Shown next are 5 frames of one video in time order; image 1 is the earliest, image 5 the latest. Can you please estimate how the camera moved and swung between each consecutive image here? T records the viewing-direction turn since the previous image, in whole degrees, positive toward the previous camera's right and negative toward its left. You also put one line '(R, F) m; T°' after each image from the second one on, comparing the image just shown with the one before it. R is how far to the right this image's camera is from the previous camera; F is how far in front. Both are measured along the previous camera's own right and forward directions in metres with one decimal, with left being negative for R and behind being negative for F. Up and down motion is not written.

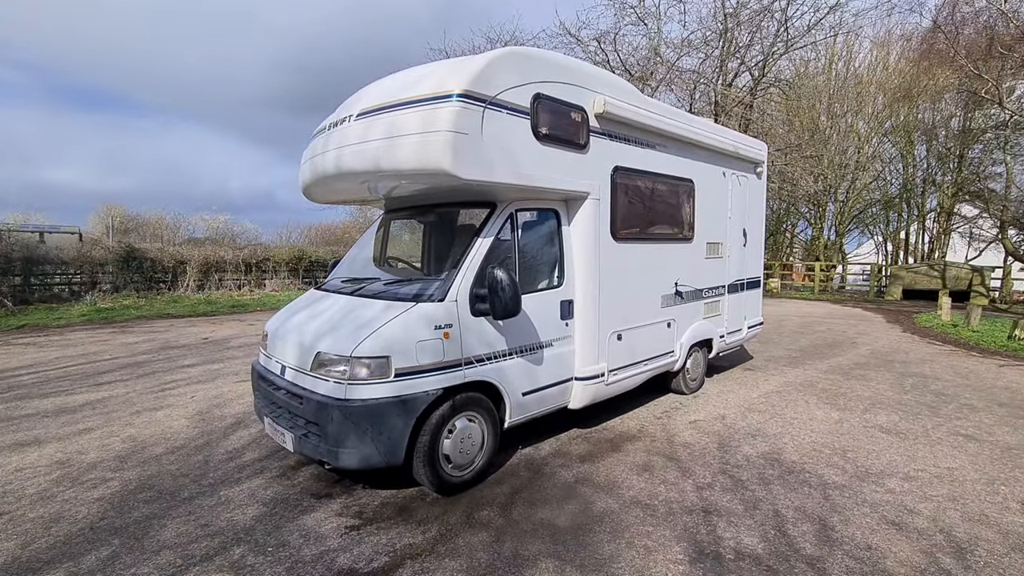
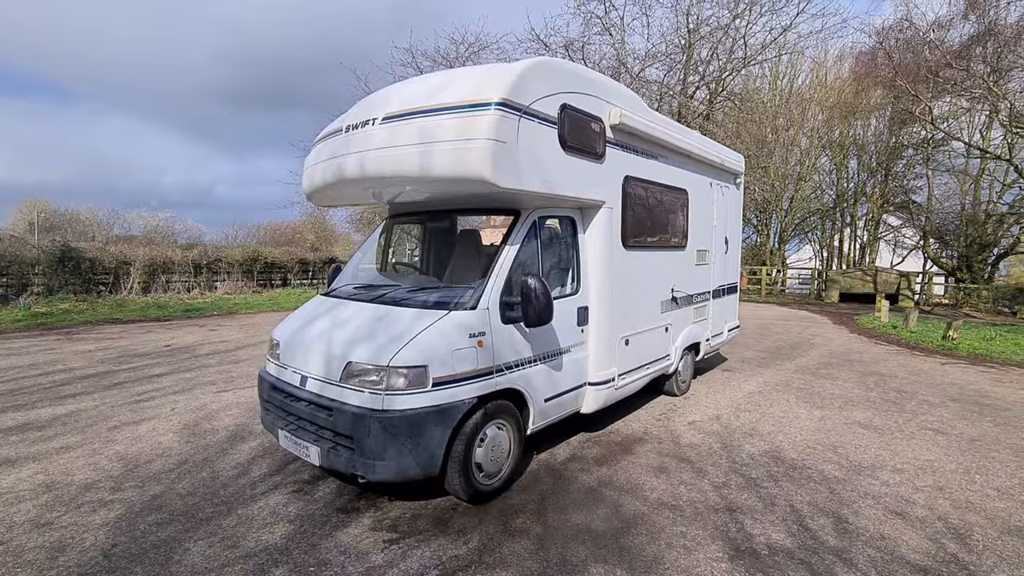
(-0.6, 0.0) m; +6°
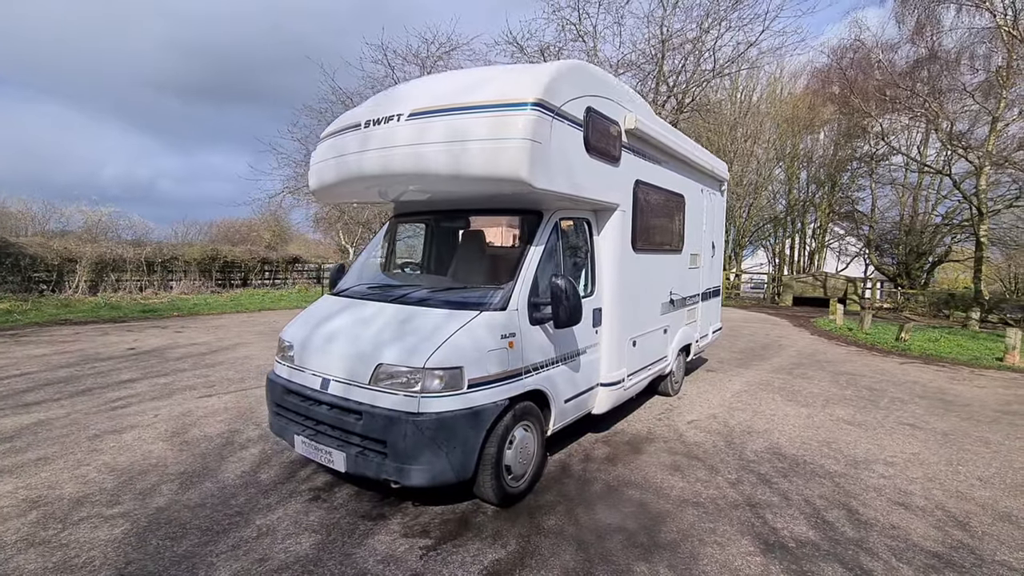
(-0.5, 0.0) m; +5°
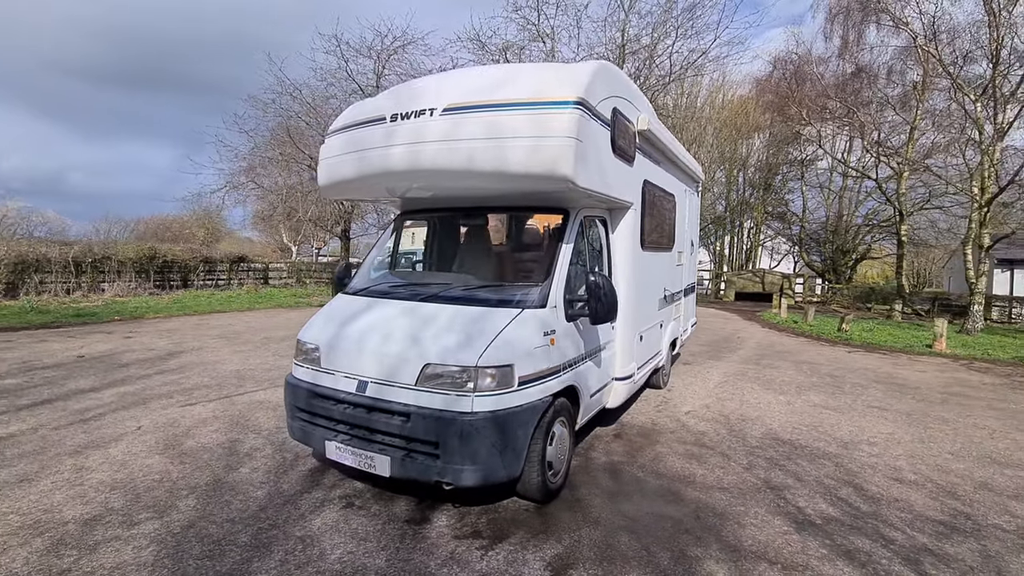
(-0.7, 0.0) m; +7°
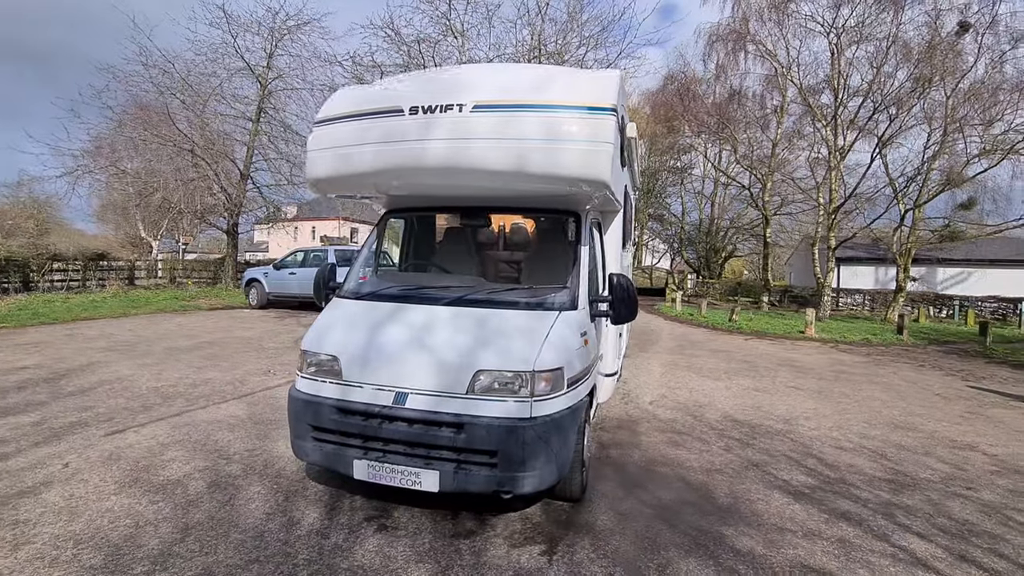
(-1.1, +0.2) m; +14°
